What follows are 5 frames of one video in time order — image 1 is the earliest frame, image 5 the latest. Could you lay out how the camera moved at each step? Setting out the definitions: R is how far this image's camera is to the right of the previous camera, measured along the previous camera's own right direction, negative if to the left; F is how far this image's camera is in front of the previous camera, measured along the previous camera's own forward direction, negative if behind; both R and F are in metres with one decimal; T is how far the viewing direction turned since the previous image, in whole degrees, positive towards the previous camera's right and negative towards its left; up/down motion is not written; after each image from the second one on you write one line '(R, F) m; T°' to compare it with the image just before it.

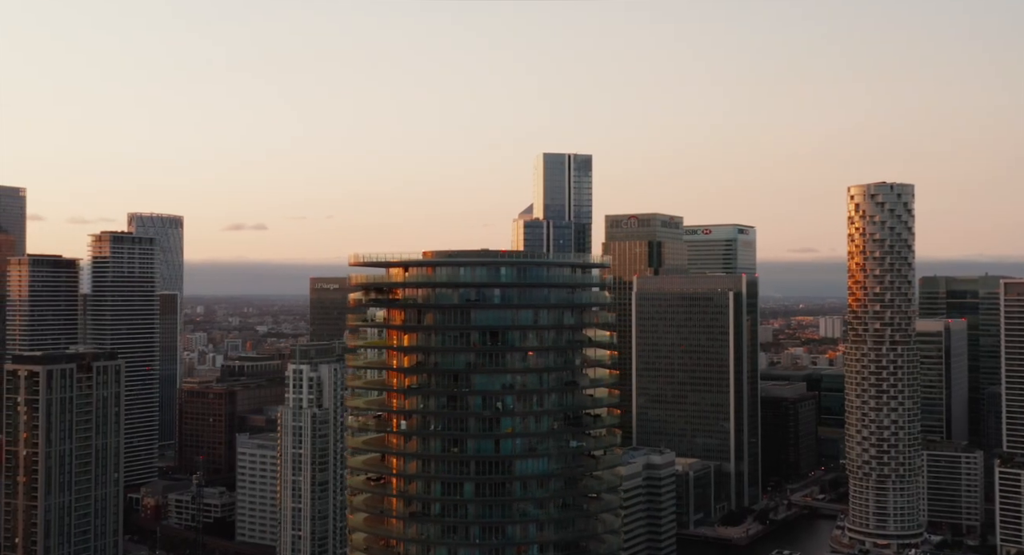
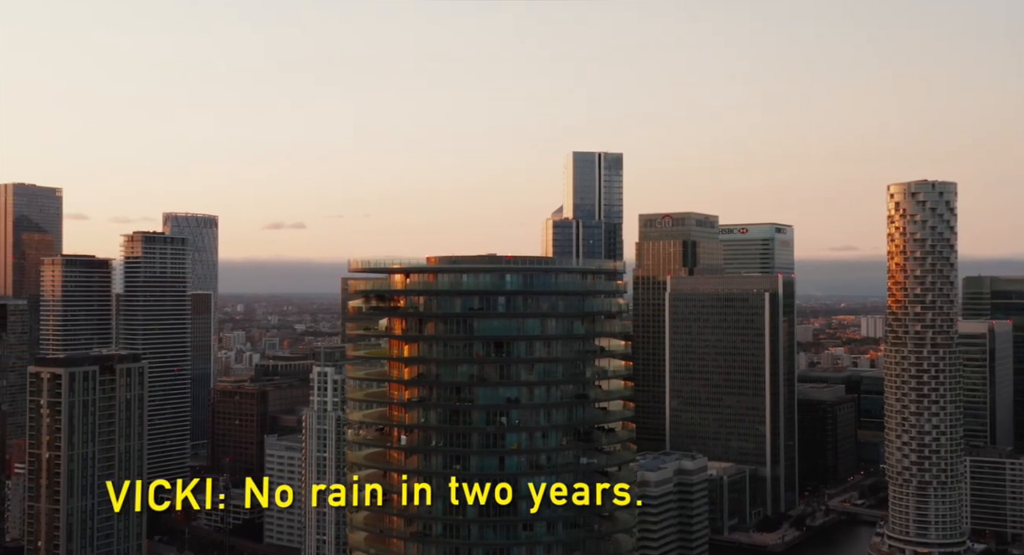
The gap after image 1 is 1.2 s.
(+1.5, +2.9) m; -2°
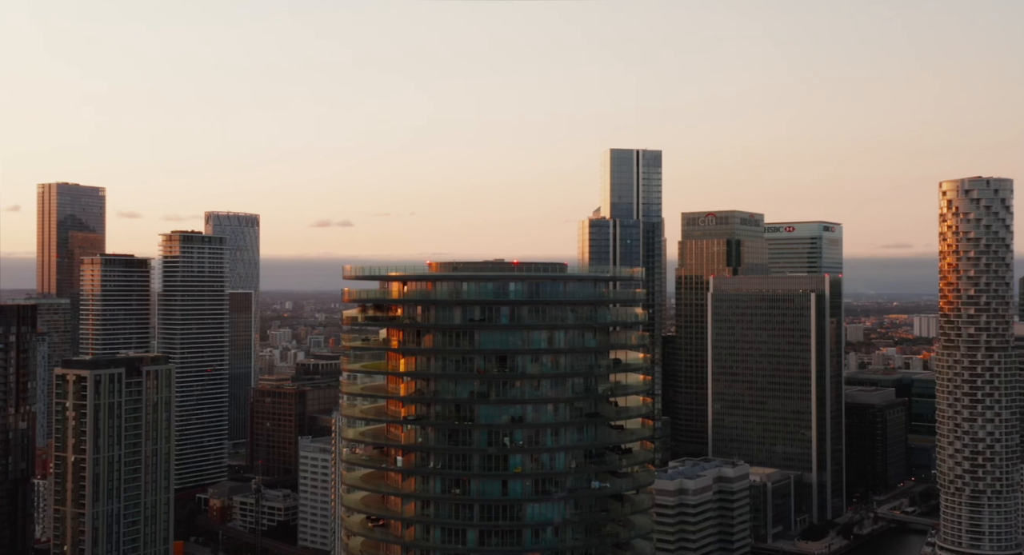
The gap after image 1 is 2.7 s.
(+1.8, +4.0) m; -2°
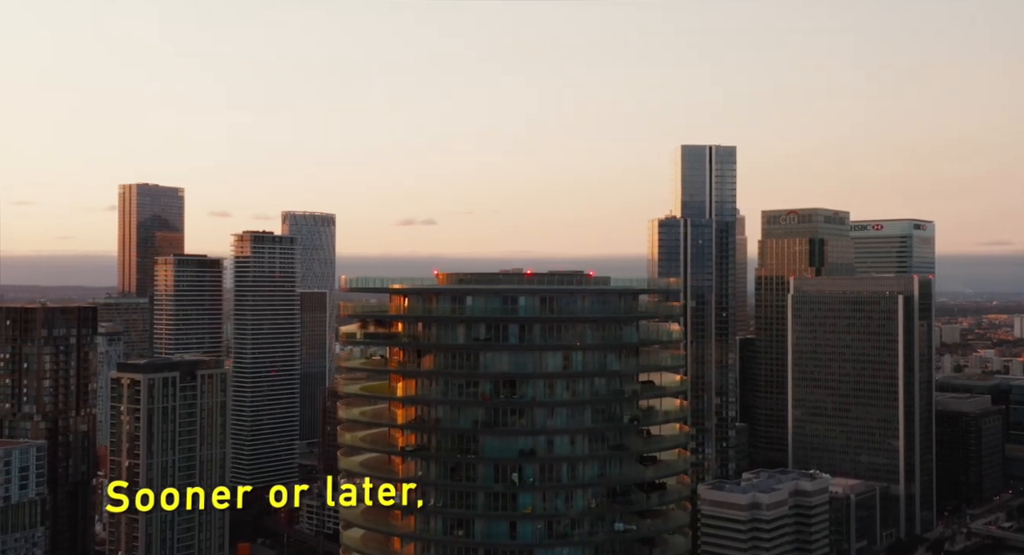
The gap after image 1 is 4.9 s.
(+2.7, +5.8) m; -4°
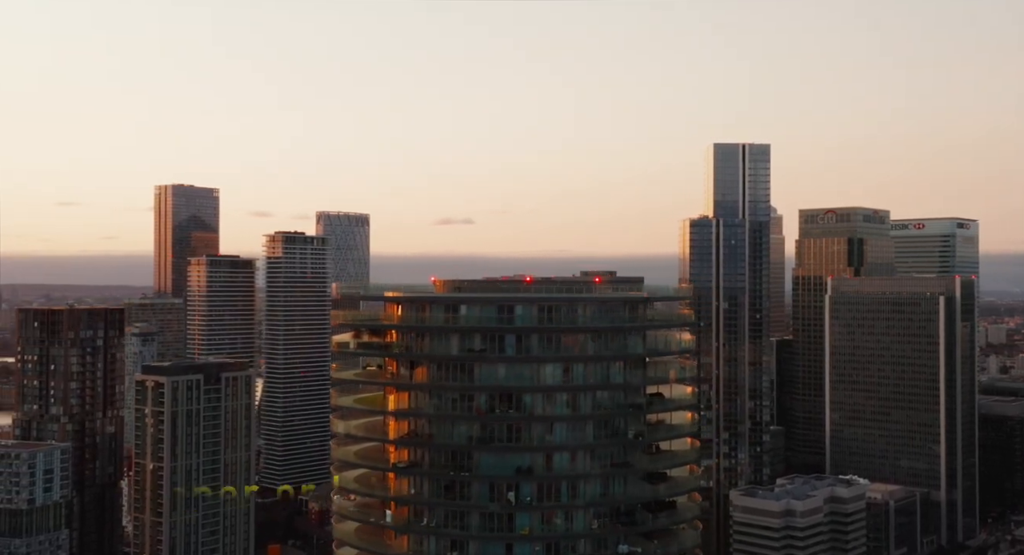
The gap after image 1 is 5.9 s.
(+1.4, +2.4) m; -2°
